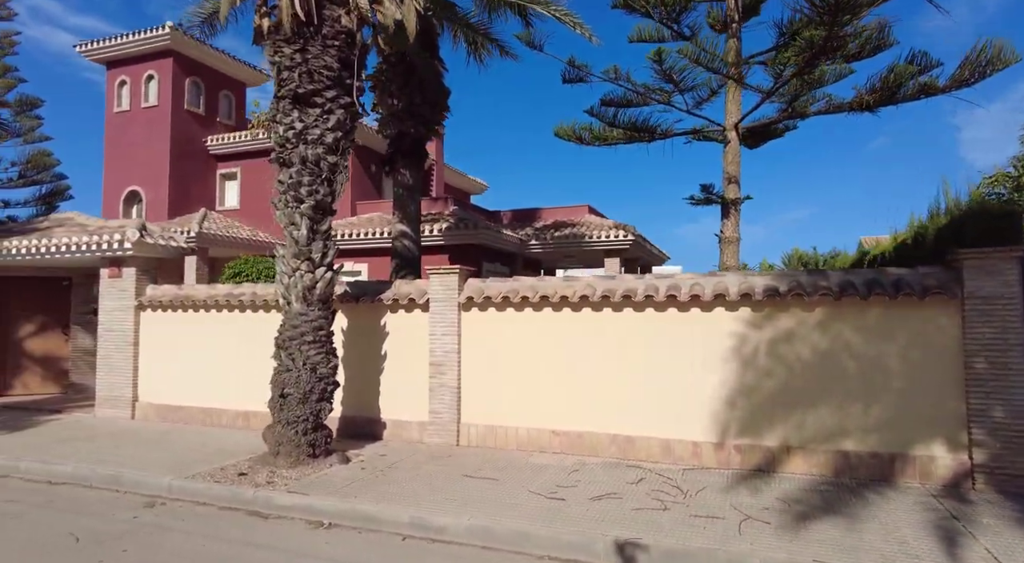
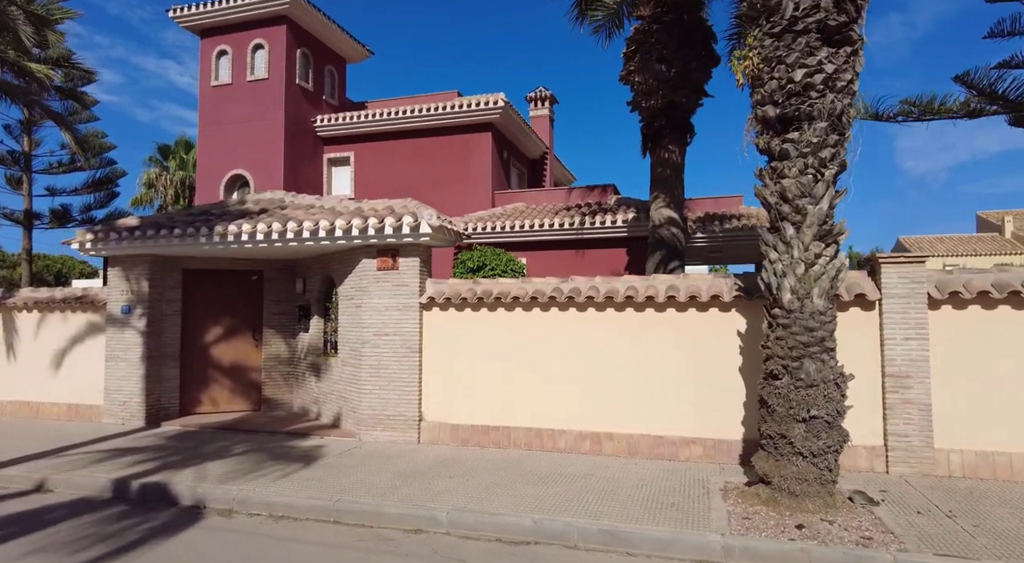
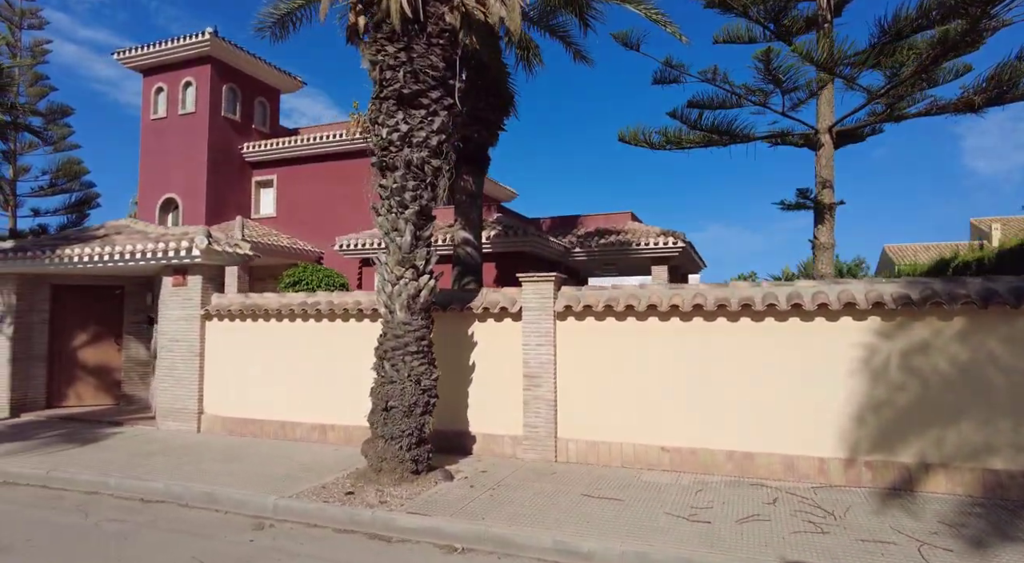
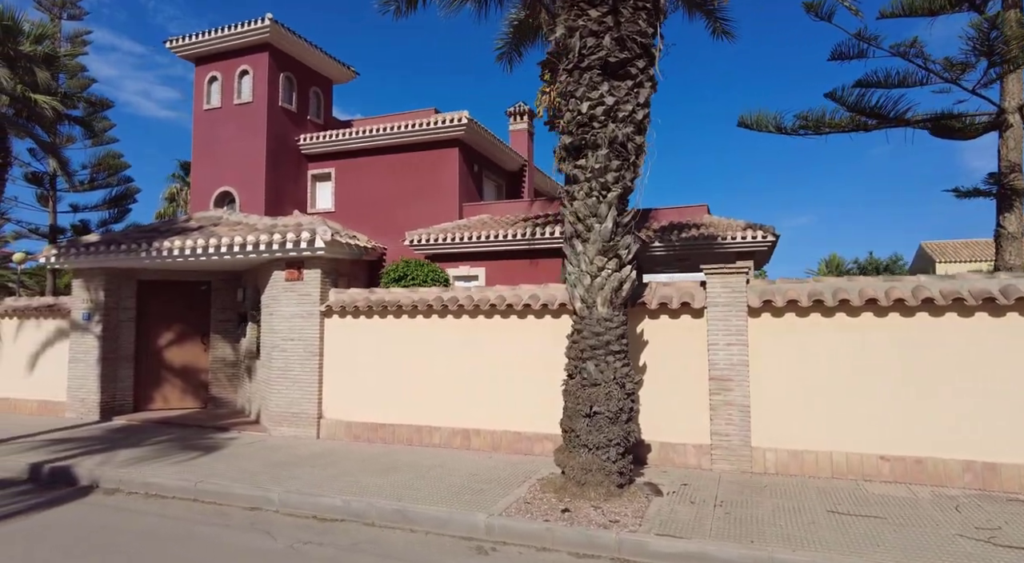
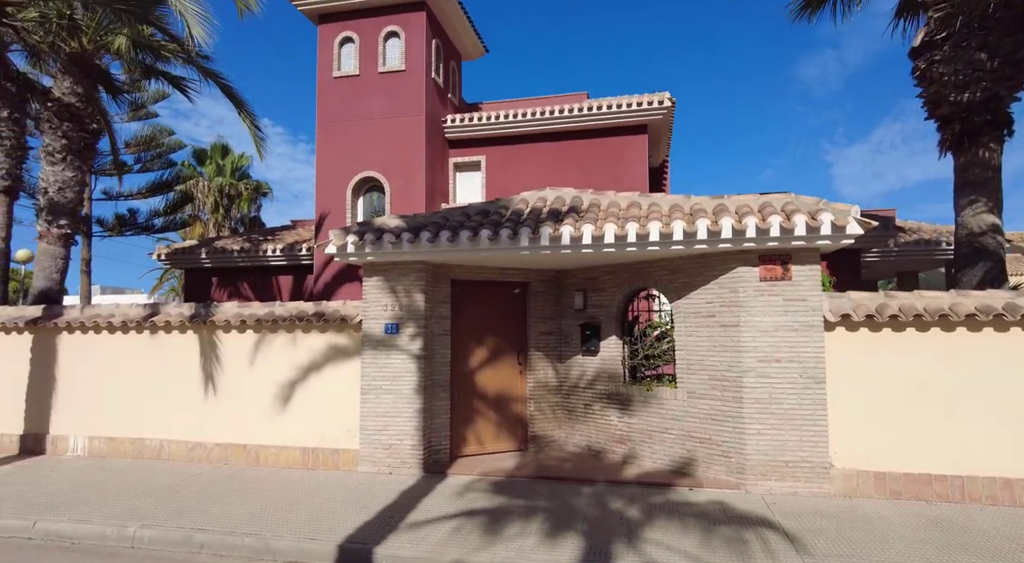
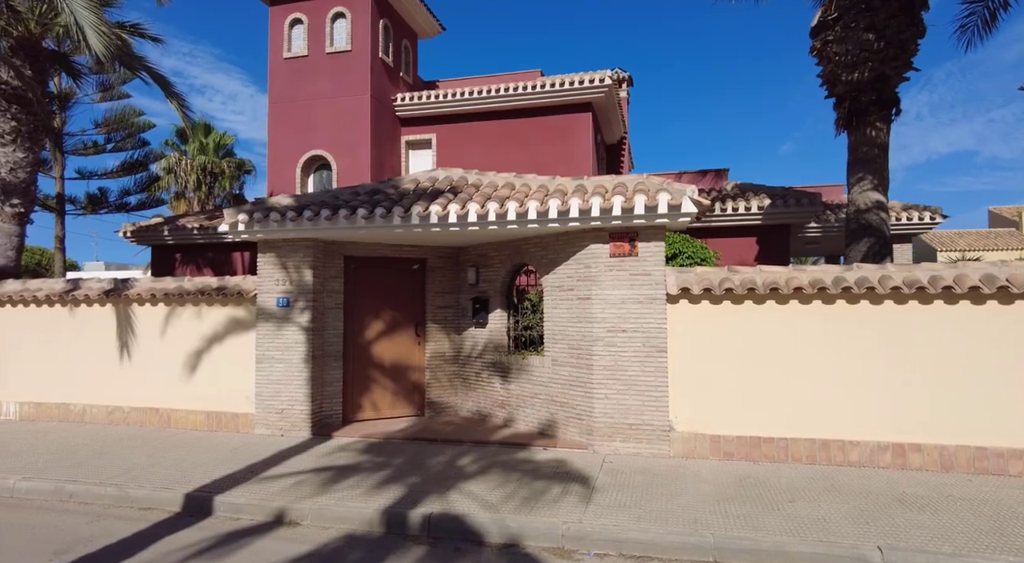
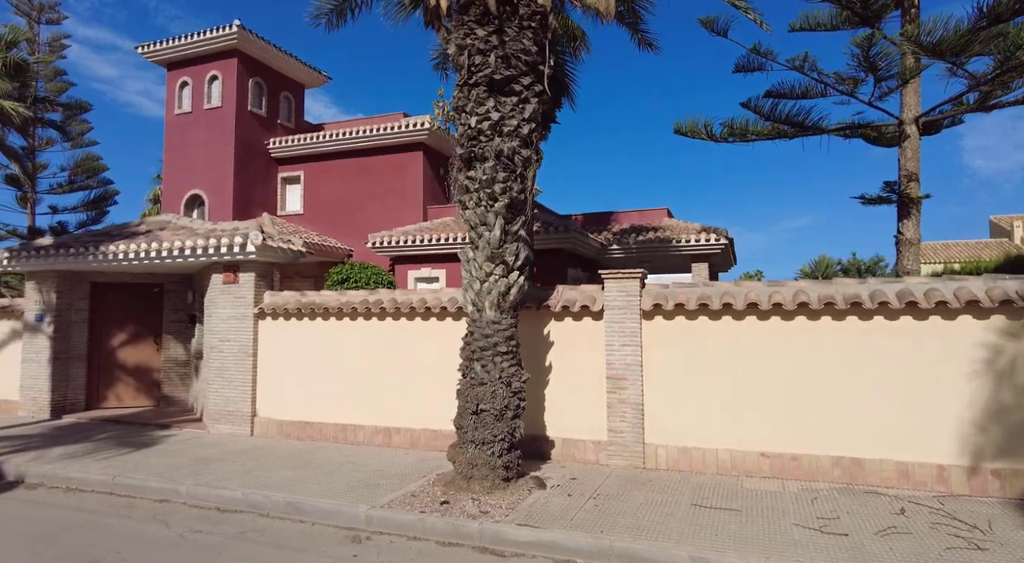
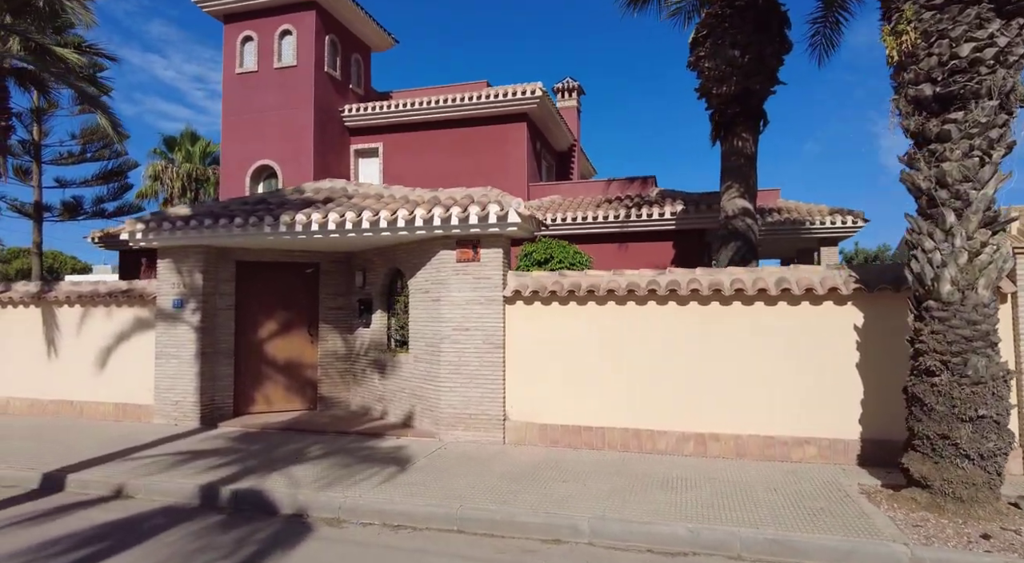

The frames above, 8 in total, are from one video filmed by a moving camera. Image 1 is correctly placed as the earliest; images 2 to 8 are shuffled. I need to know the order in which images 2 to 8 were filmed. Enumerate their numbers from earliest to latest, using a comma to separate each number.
3, 7, 4, 2, 8, 6, 5
